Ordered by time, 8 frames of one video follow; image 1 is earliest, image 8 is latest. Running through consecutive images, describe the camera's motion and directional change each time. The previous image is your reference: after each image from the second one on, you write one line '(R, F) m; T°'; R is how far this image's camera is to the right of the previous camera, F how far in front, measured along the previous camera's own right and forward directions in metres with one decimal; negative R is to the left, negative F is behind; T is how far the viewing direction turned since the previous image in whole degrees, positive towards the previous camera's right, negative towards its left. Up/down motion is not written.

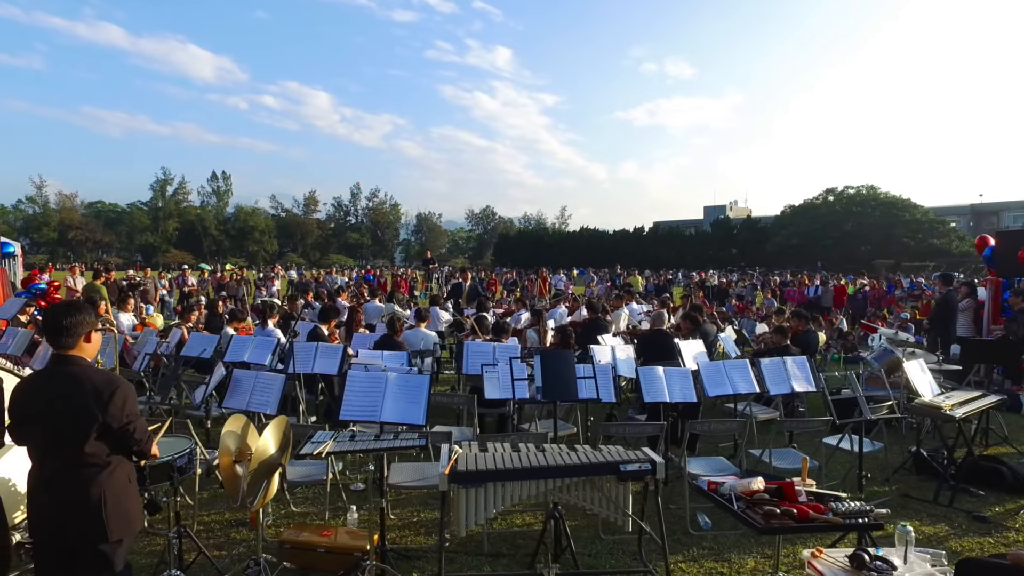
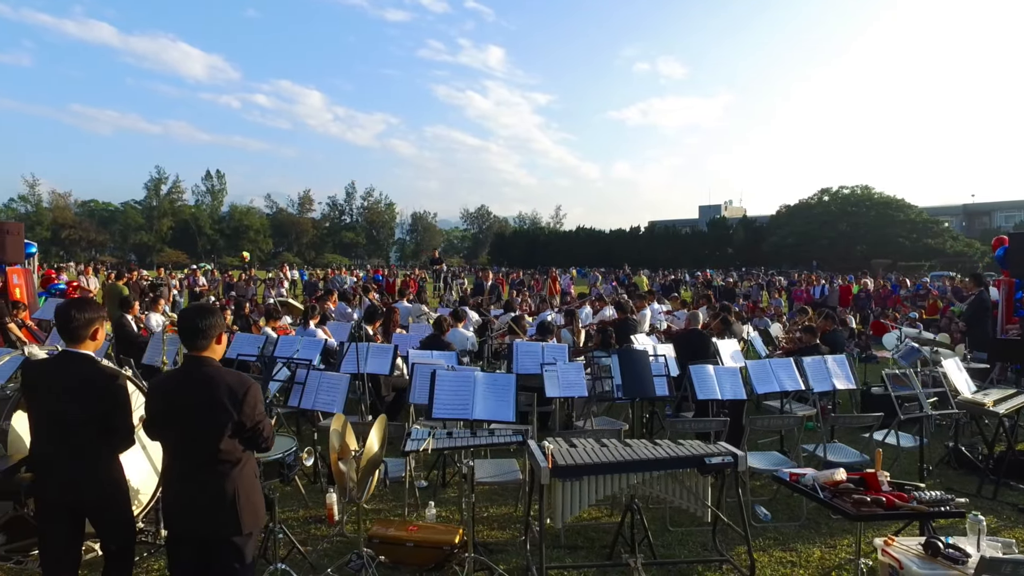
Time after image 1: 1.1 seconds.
(-0.6, -0.2) m; +1°
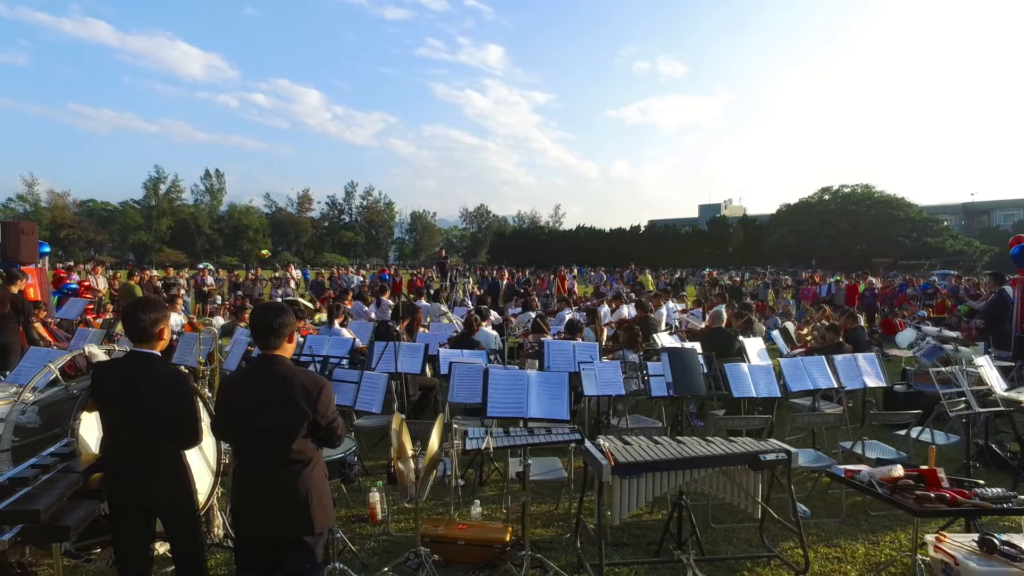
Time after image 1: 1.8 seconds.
(-0.4, 0.0) m; 0°
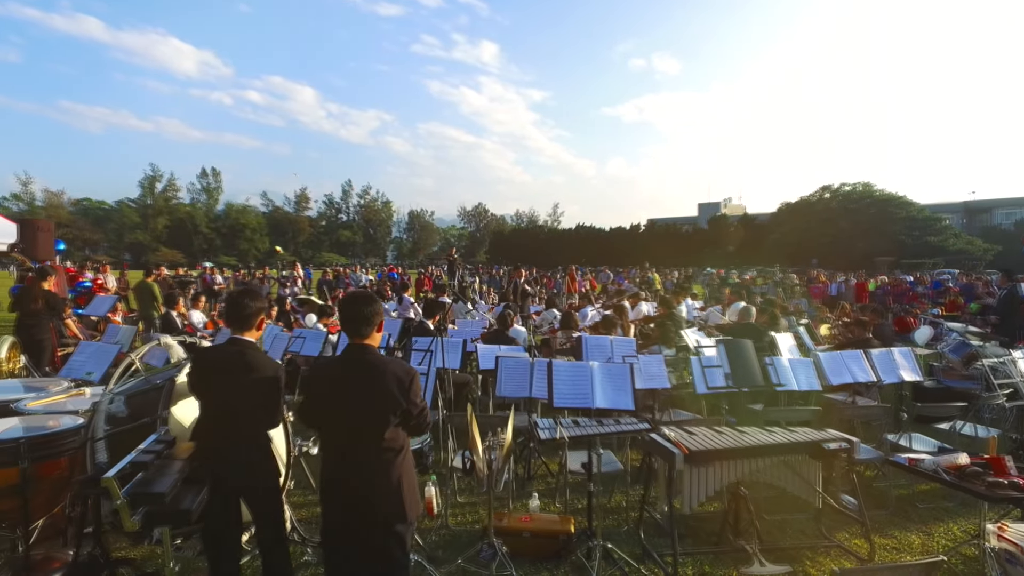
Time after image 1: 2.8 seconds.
(-0.5, 0.0) m; 0°
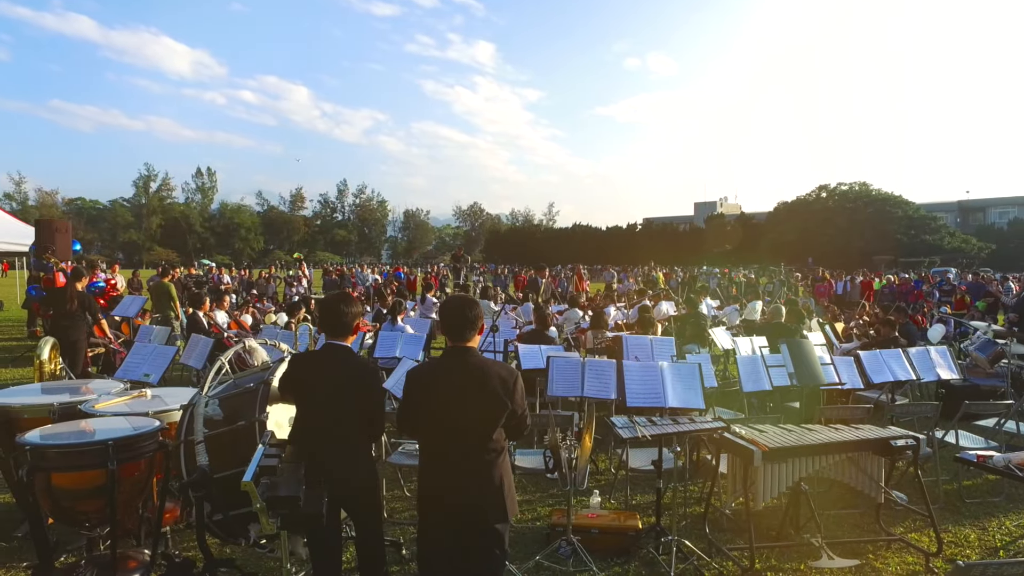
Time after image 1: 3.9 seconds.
(-0.5, 0.0) m; +1°
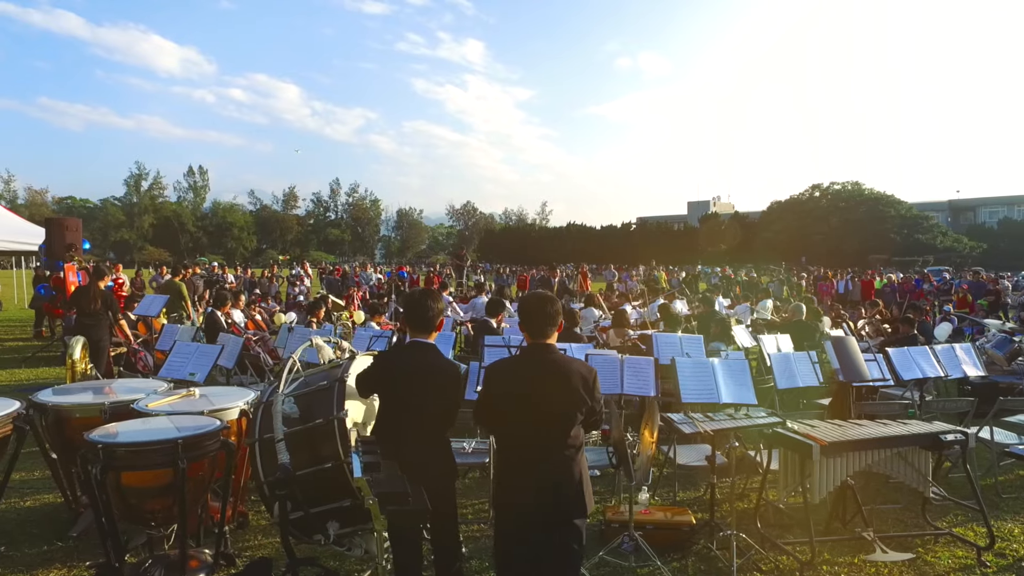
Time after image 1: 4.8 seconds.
(-0.4, 0.0) m; +1°
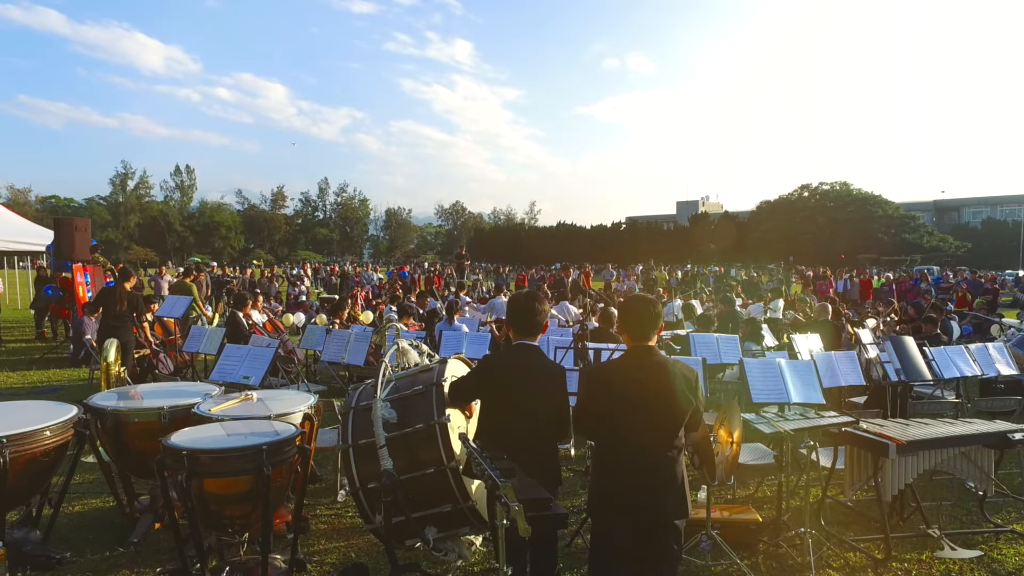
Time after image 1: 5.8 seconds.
(-0.6, 0.0) m; +1°
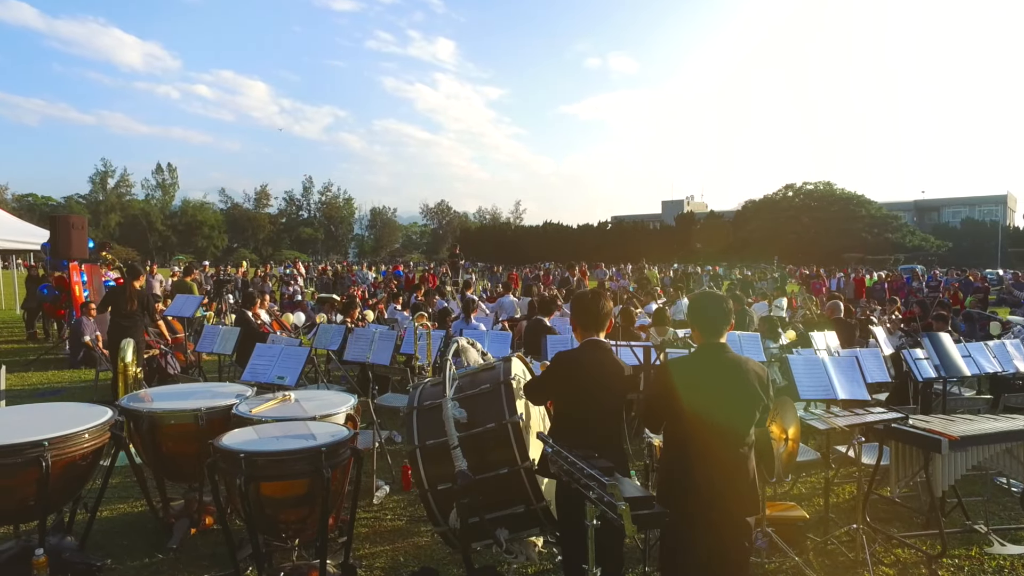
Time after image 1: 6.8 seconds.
(-0.4, +0.1) m; +2°
